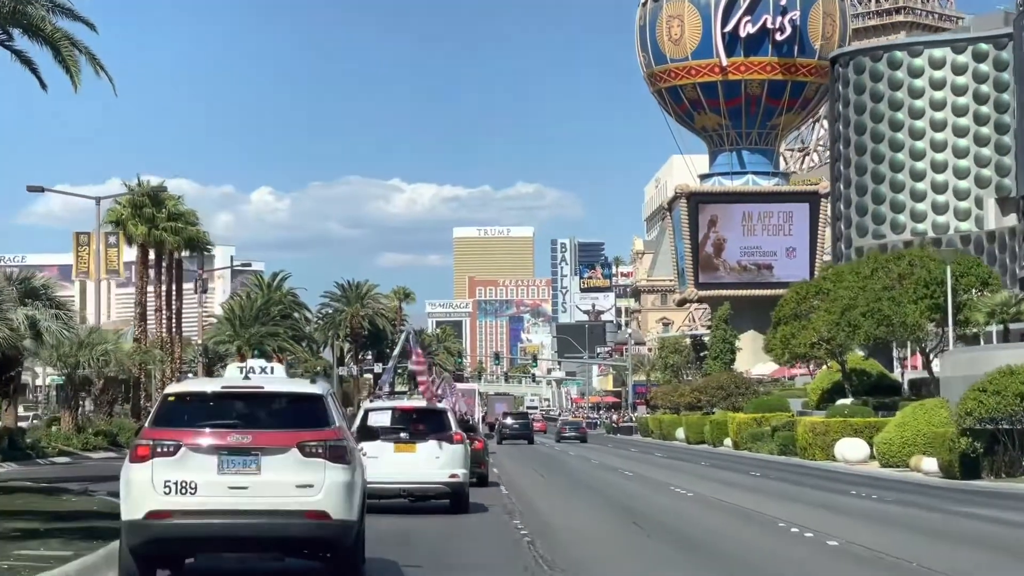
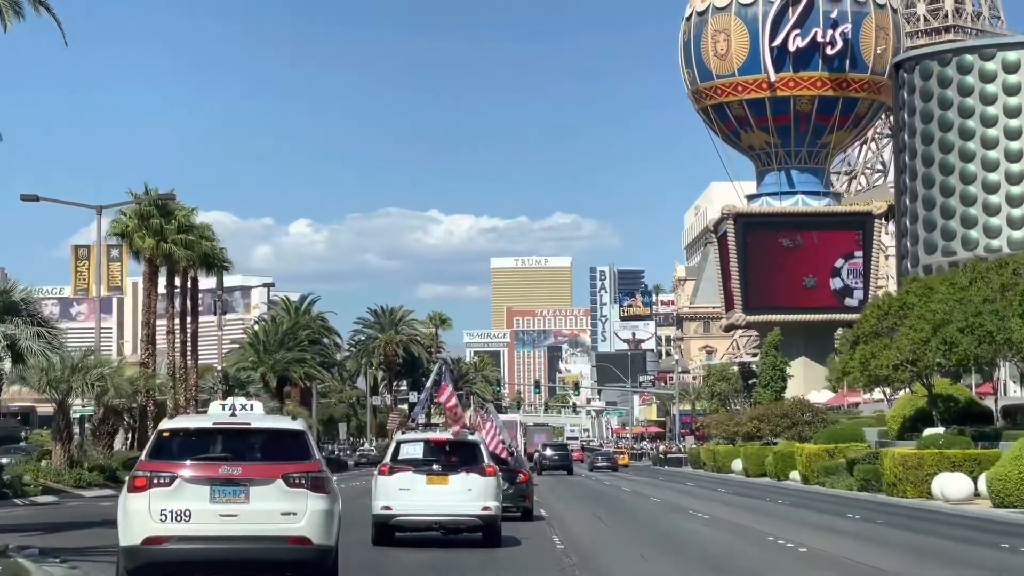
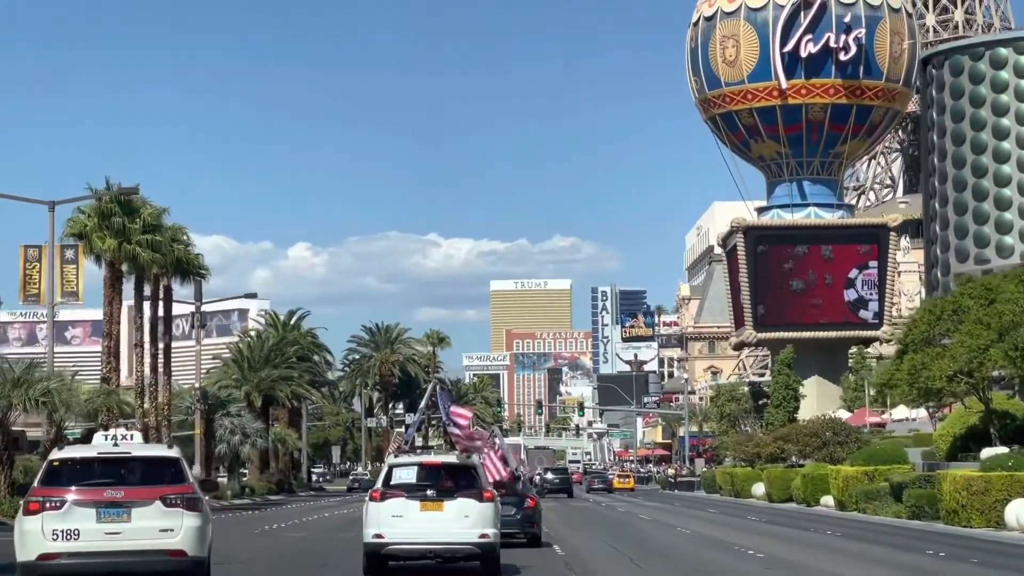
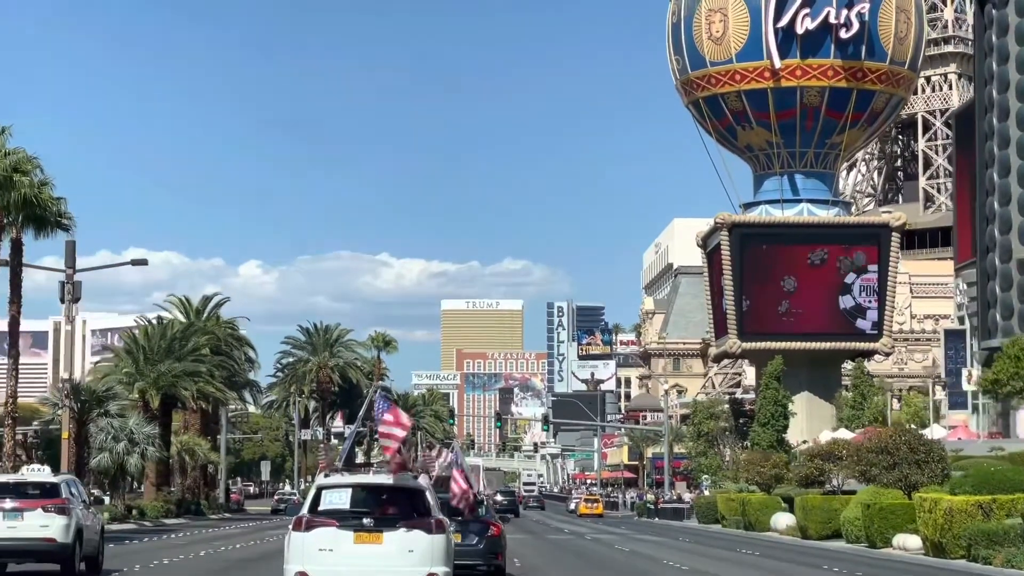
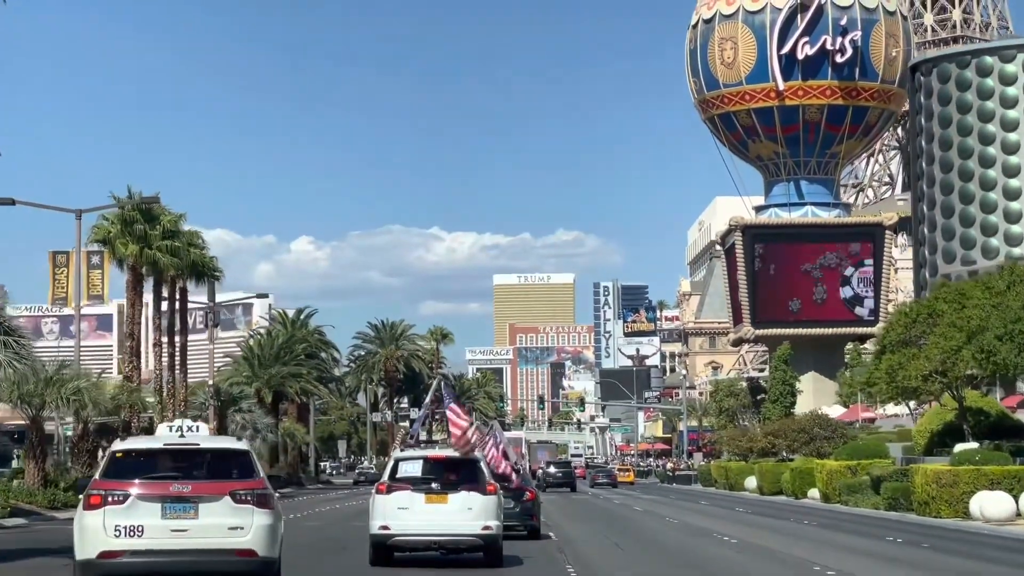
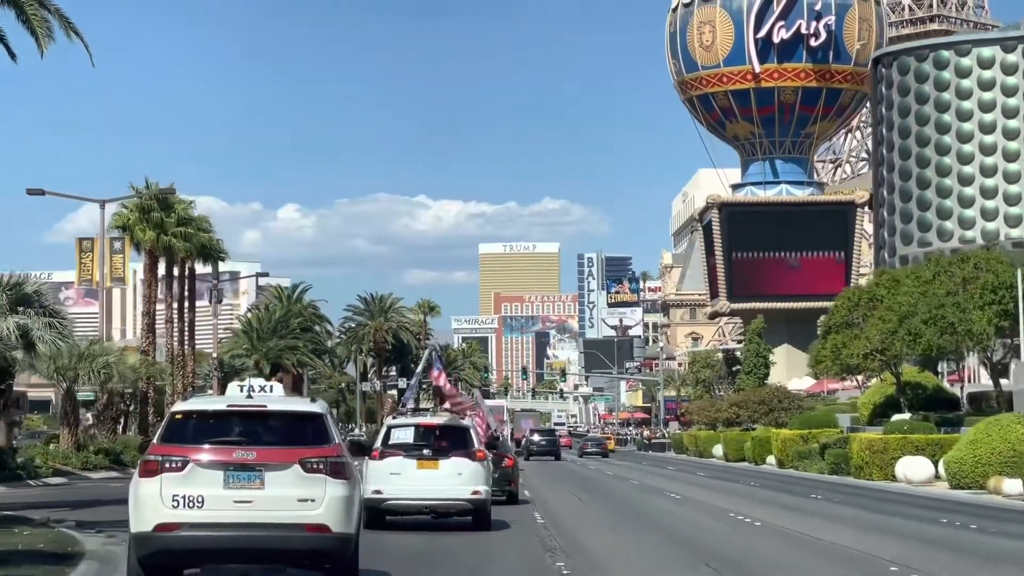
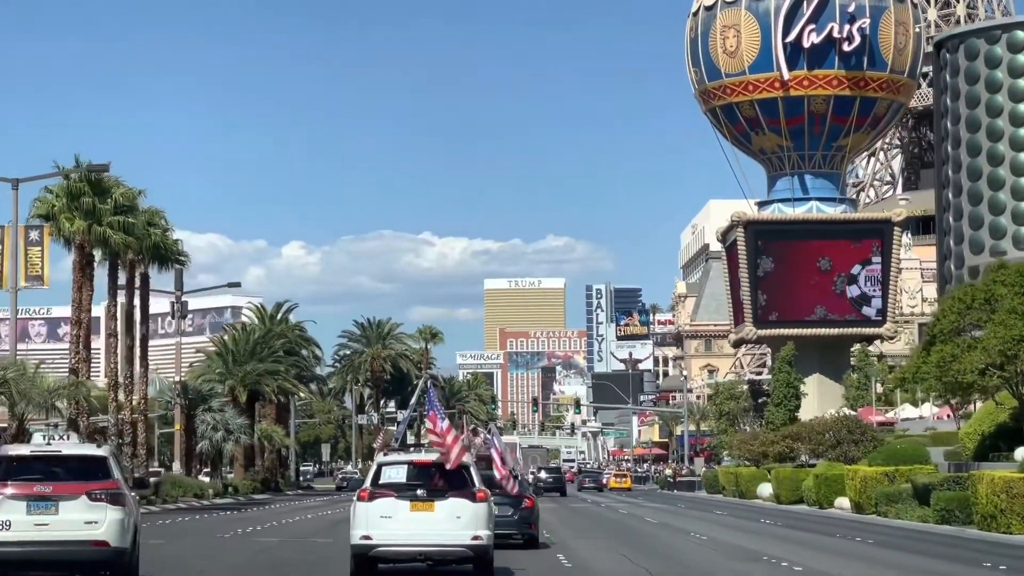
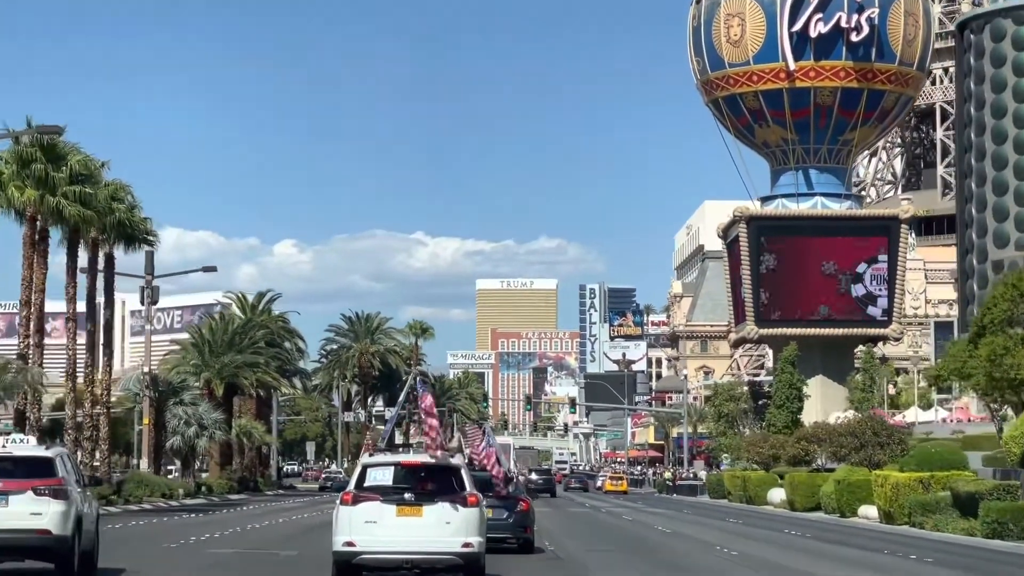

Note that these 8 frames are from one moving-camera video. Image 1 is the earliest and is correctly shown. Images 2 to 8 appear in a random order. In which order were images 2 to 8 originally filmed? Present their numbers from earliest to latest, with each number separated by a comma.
6, 2, 5, 3, 7, 8, 4
